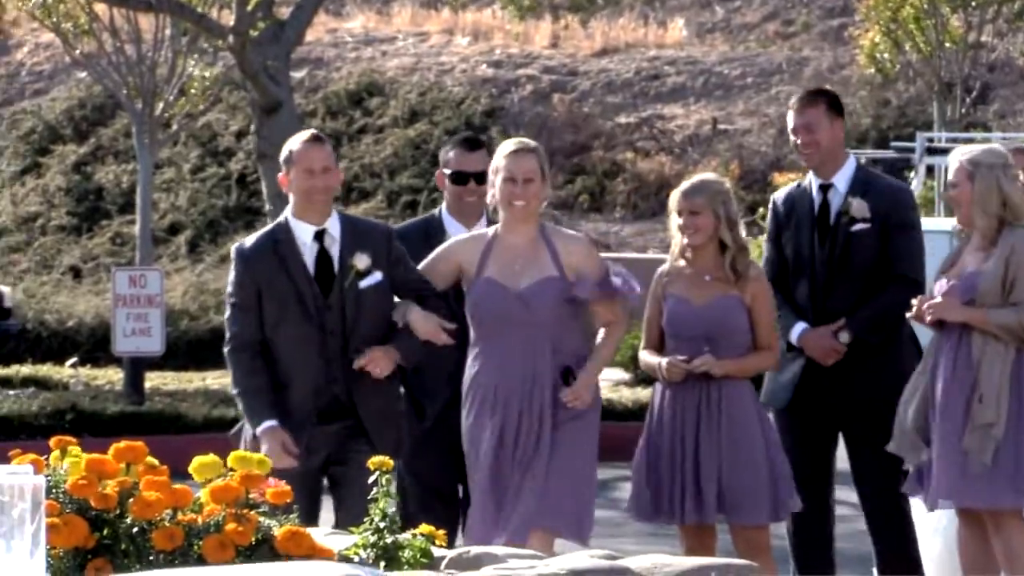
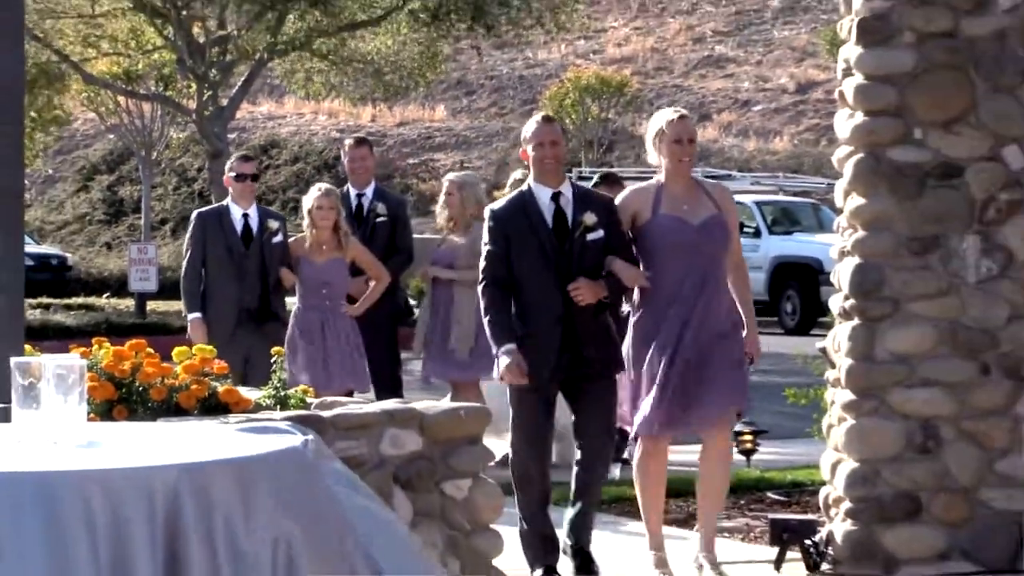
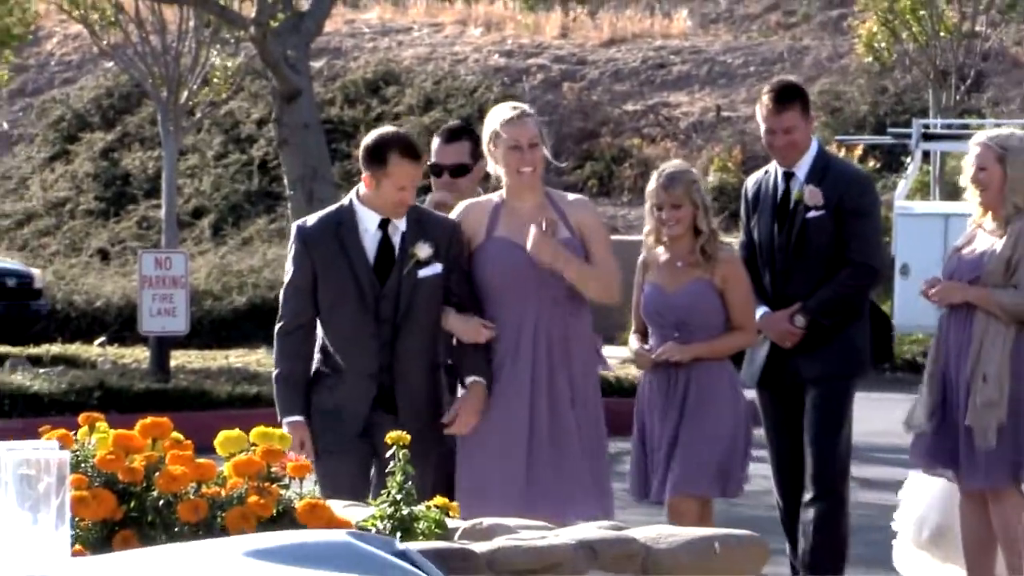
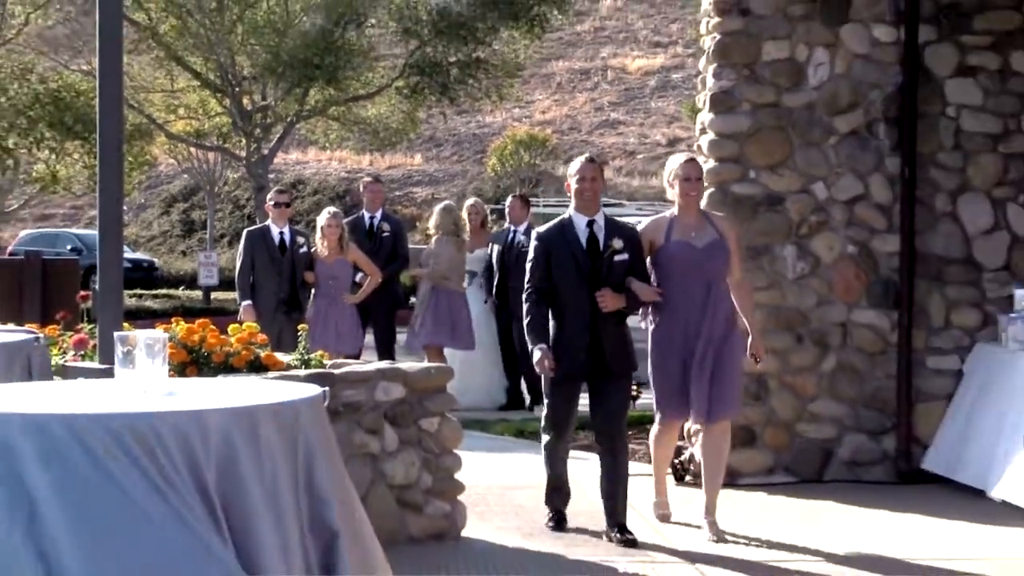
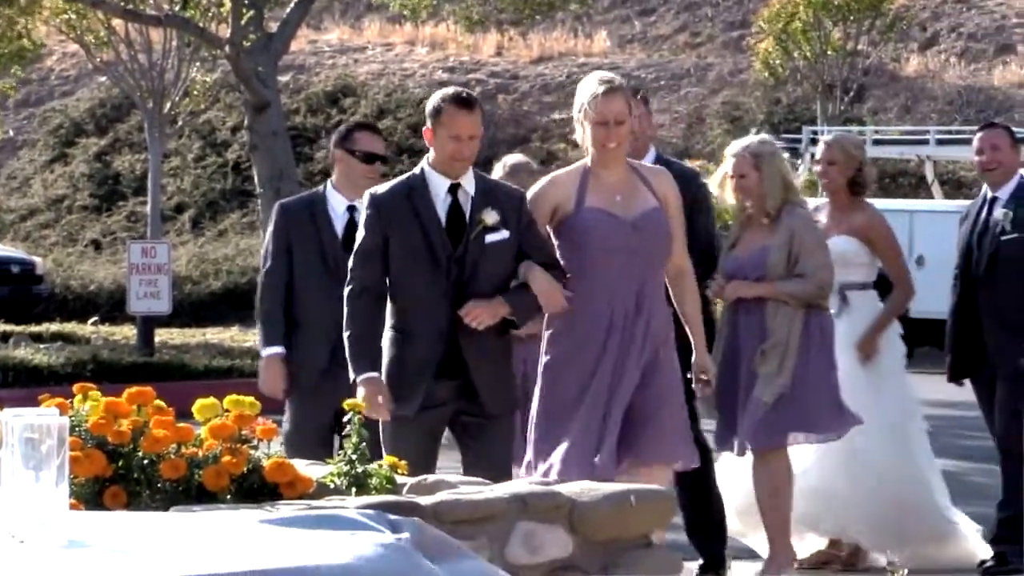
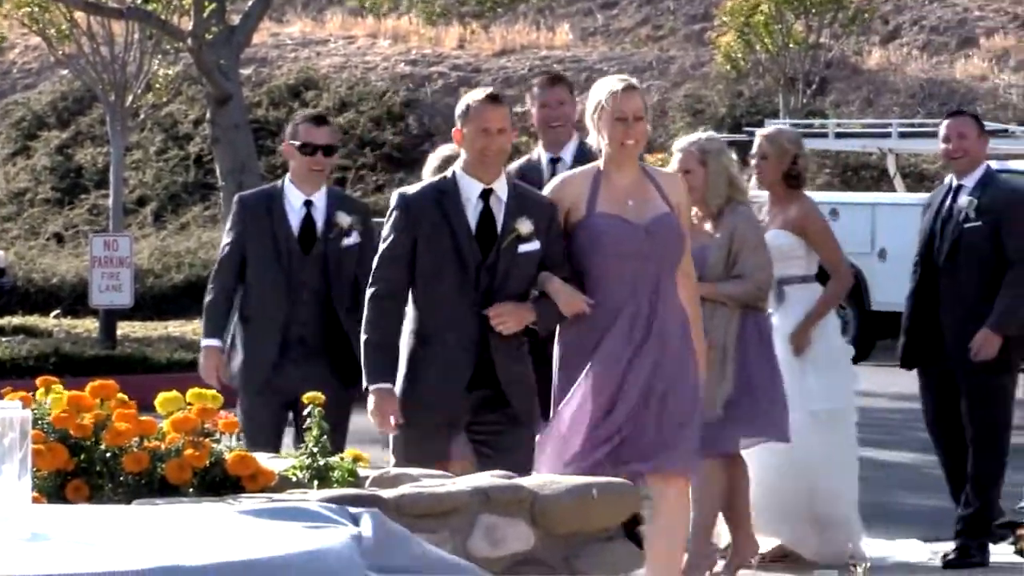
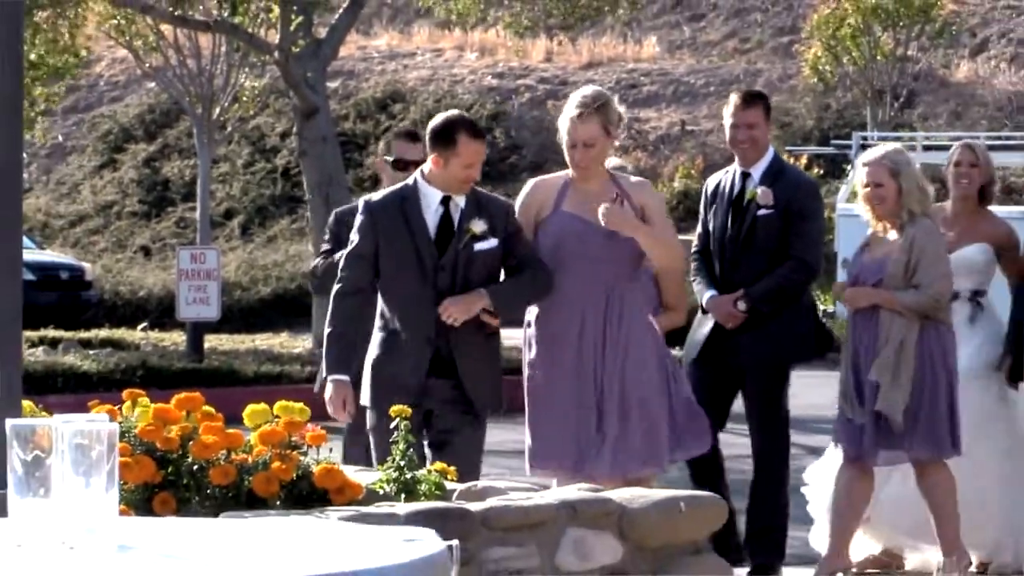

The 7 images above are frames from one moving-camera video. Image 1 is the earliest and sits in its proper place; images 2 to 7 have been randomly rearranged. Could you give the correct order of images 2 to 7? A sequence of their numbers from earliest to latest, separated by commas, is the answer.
3, 7, 5, 6, 2, 4
